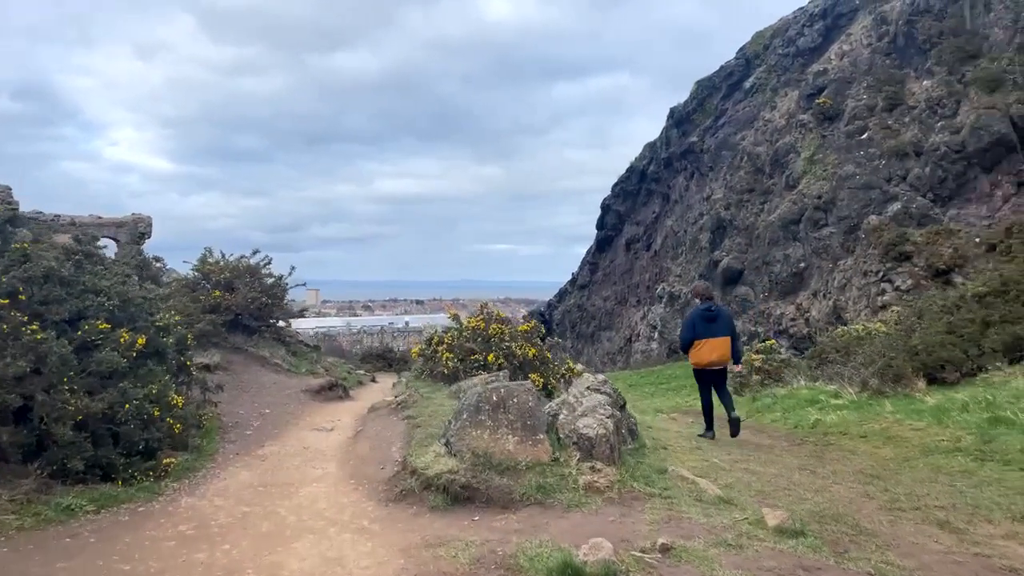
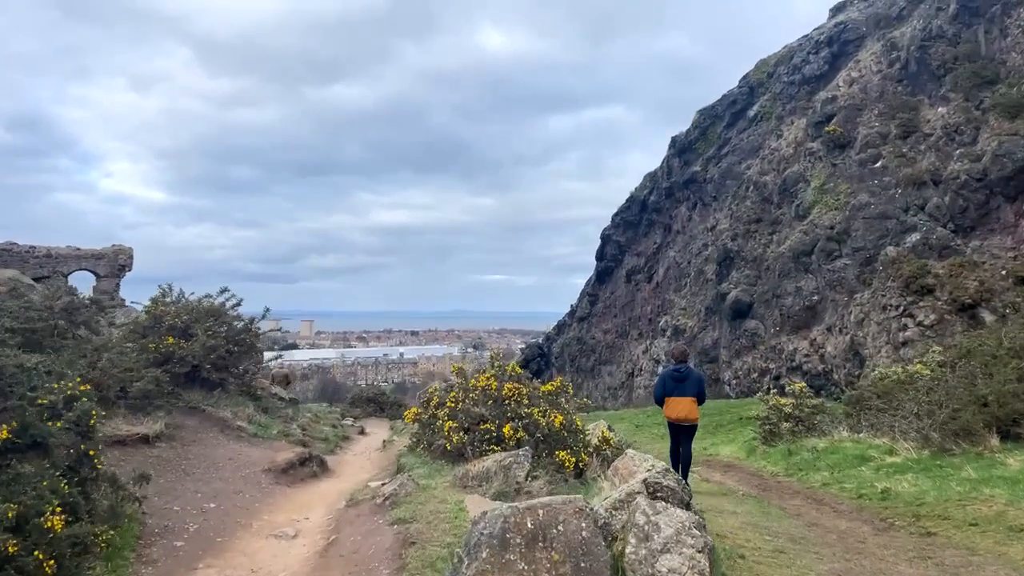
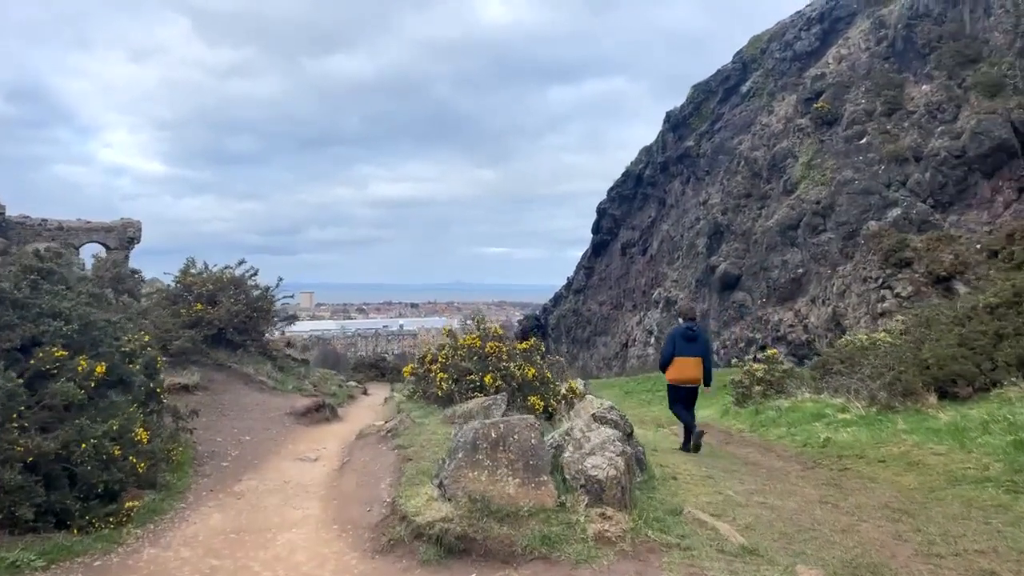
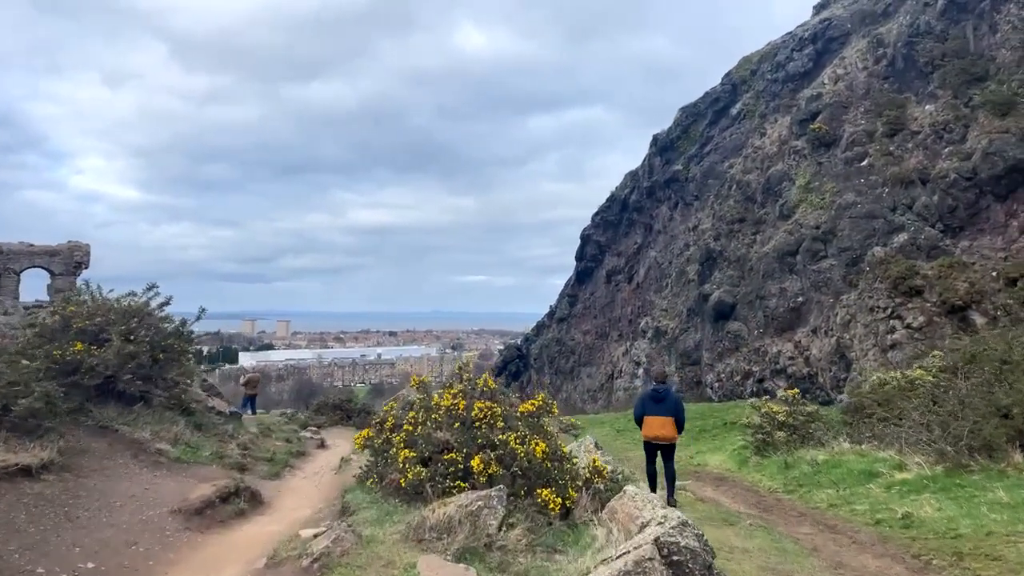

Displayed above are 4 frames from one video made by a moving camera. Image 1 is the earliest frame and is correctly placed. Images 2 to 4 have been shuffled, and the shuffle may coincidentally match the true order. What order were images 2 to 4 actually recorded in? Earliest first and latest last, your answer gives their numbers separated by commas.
3, 2, 4
